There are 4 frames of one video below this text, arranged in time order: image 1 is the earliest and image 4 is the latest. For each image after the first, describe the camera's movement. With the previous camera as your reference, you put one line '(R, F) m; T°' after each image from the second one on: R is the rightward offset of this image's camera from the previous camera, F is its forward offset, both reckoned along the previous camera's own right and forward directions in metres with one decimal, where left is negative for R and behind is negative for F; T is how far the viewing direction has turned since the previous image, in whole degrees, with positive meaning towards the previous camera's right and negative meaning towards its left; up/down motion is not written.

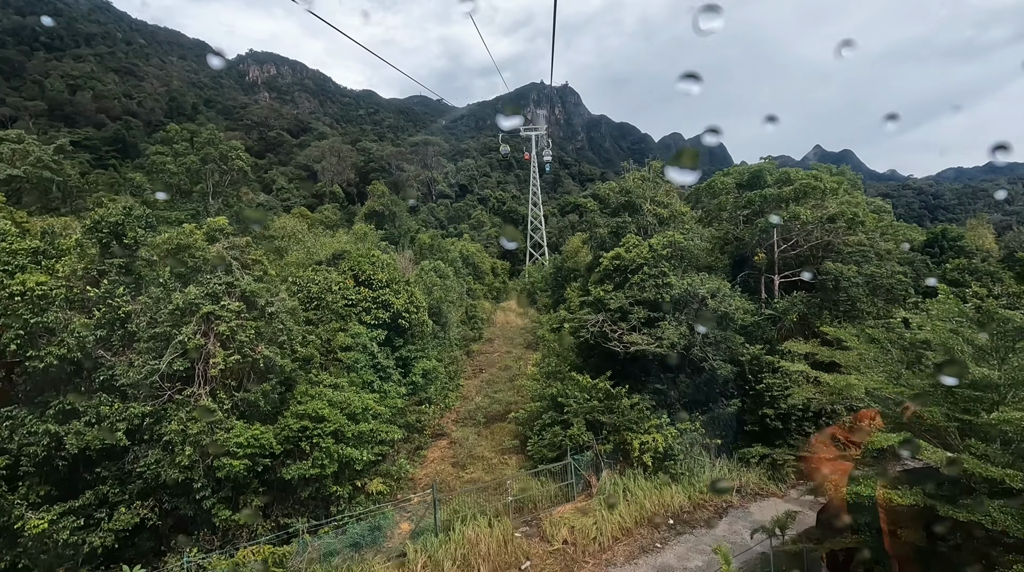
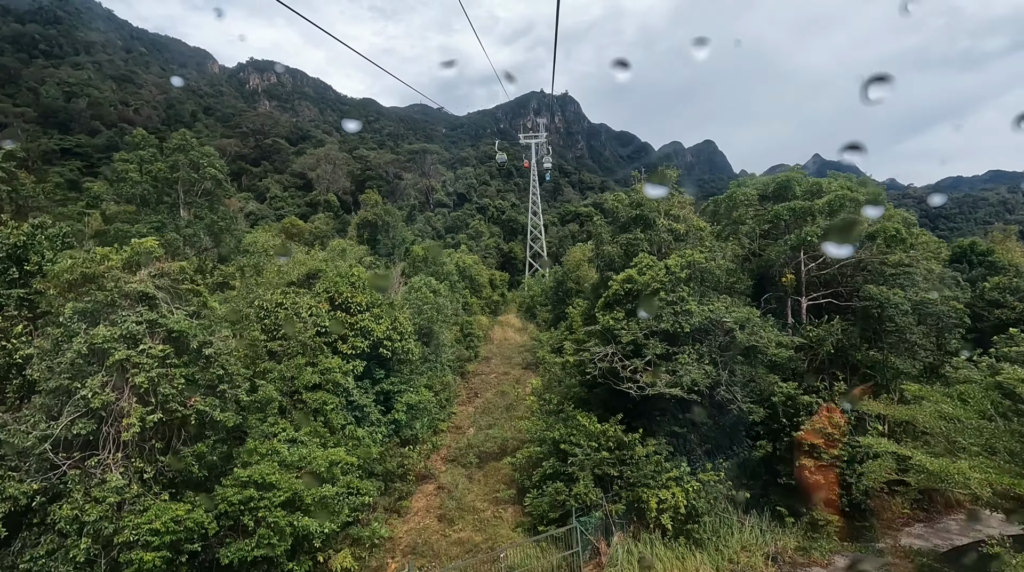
(+0.1, +1.2) m; 0°
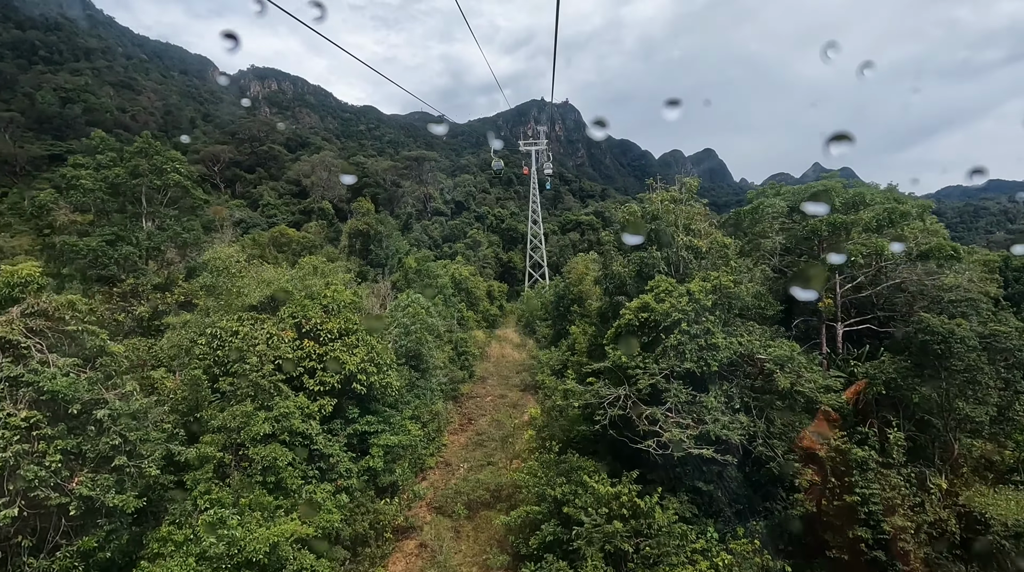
(+0.1, +1.3) m; 0°
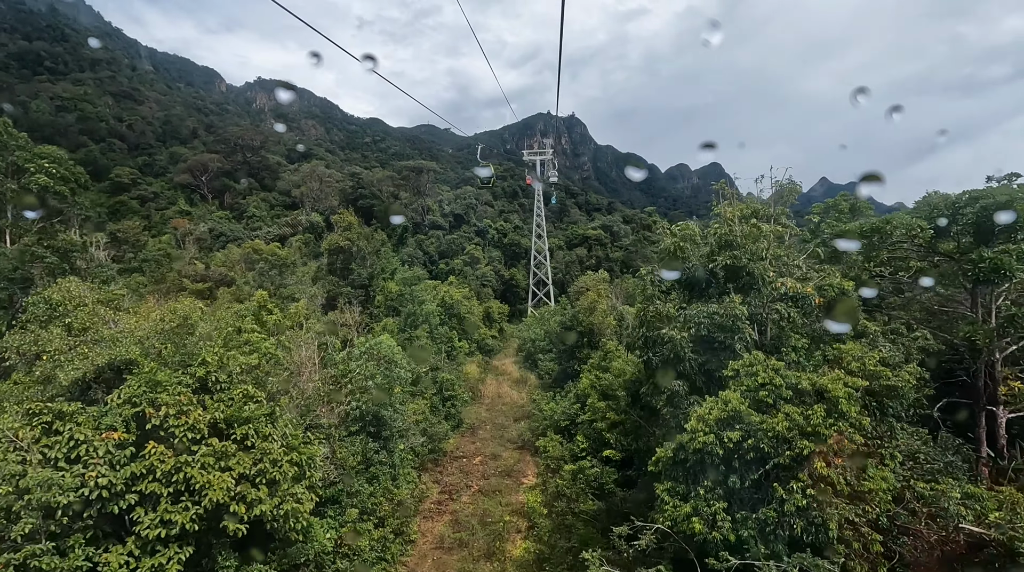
(+0.2, +3.2) m; -1°
